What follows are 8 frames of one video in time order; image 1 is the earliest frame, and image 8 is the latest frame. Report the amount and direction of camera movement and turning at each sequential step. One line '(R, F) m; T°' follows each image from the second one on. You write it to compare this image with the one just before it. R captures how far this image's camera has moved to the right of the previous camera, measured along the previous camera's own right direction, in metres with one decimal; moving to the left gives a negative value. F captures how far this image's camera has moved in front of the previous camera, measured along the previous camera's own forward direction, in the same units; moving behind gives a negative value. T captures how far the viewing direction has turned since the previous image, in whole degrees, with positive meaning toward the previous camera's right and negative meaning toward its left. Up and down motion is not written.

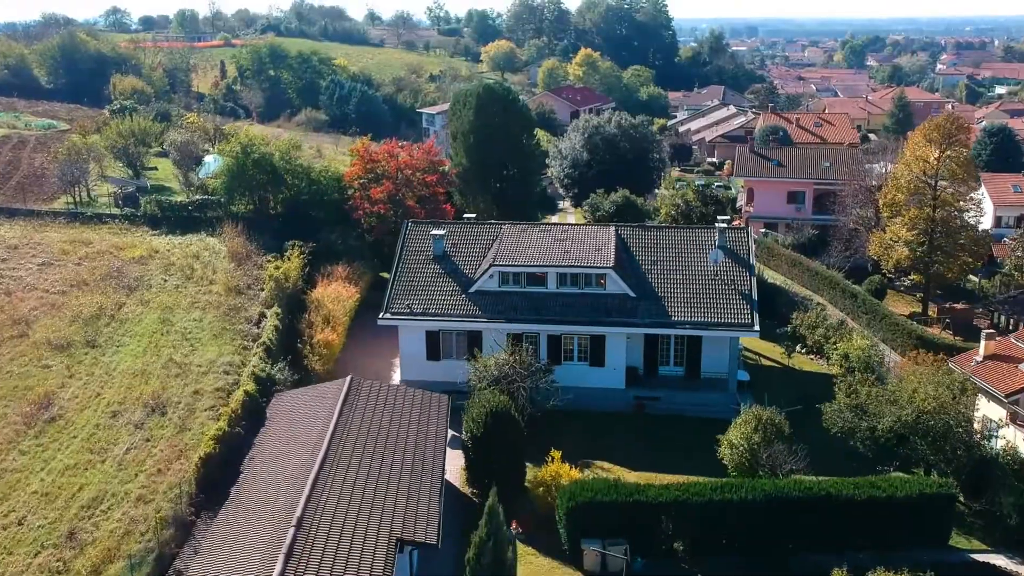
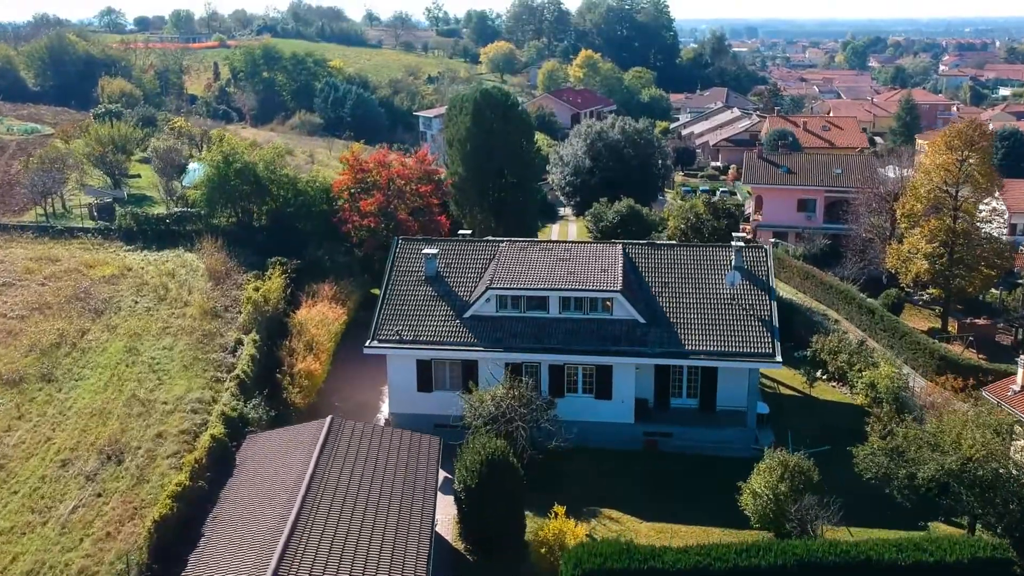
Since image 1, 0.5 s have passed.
(0.0, +2.2) m; 0°
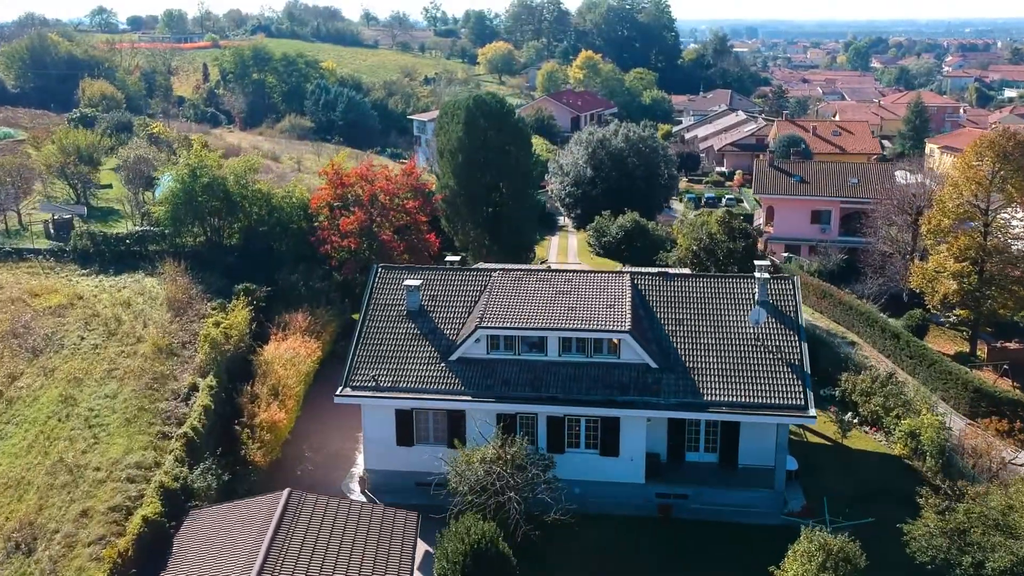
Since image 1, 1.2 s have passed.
(+0.1, +3.1) m; 0°
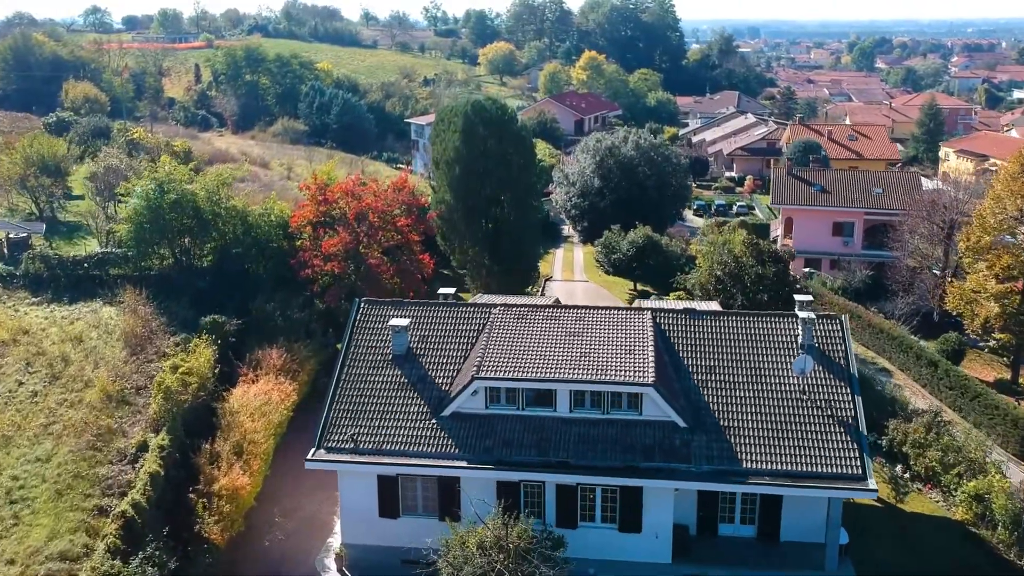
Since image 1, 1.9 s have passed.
(0.0, +3.2) m; 0°
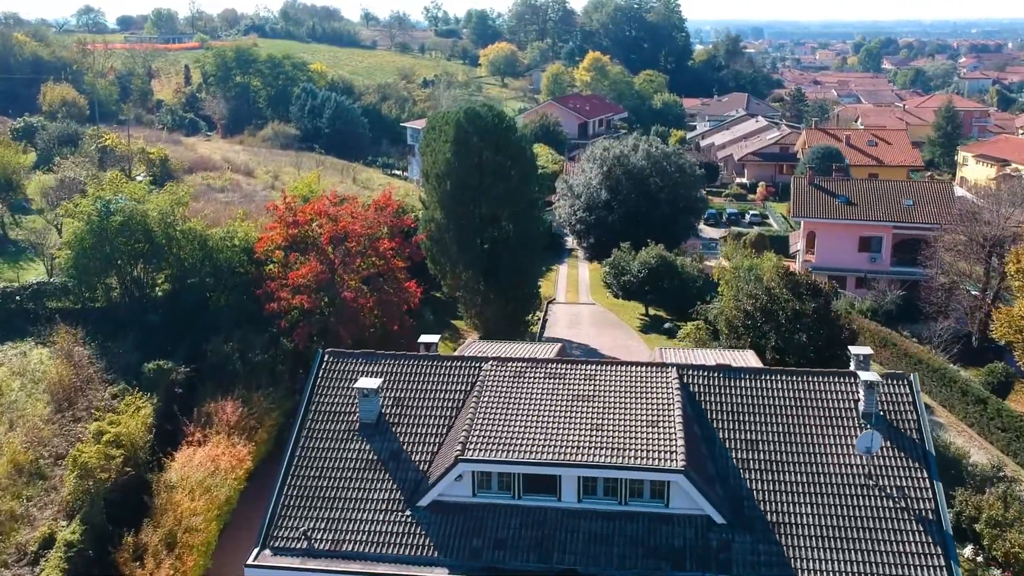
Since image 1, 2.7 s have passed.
(+0.1, +3.7) m; 0°
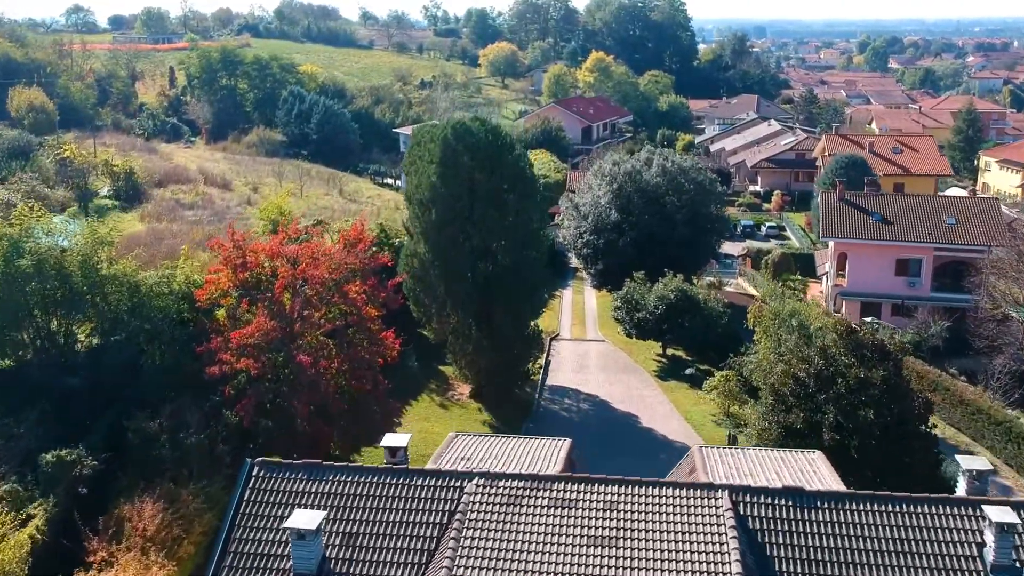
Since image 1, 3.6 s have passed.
(+0.1, +4.5) m; 0°
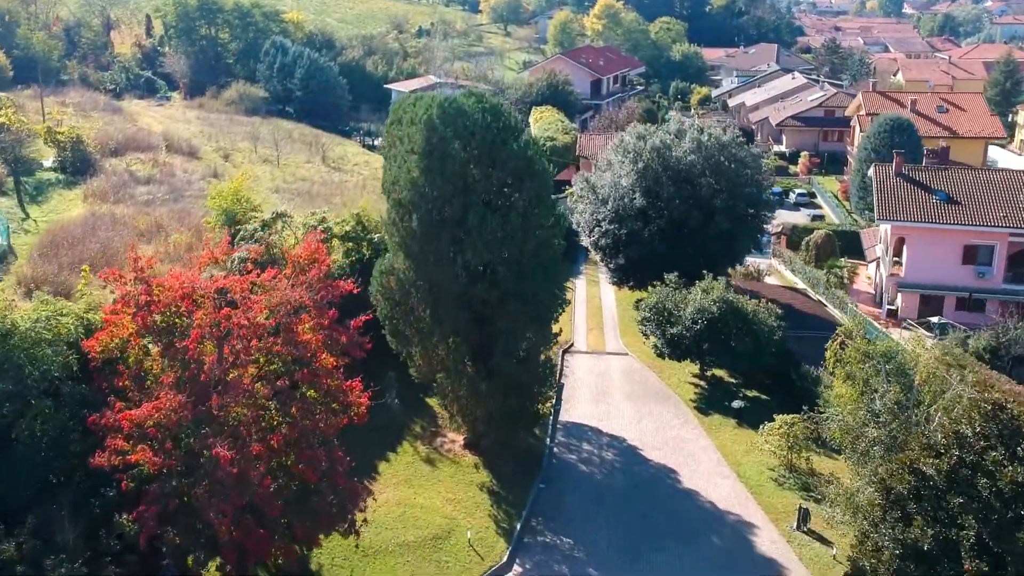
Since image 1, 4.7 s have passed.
(-0.1, +5.8) m; 0°
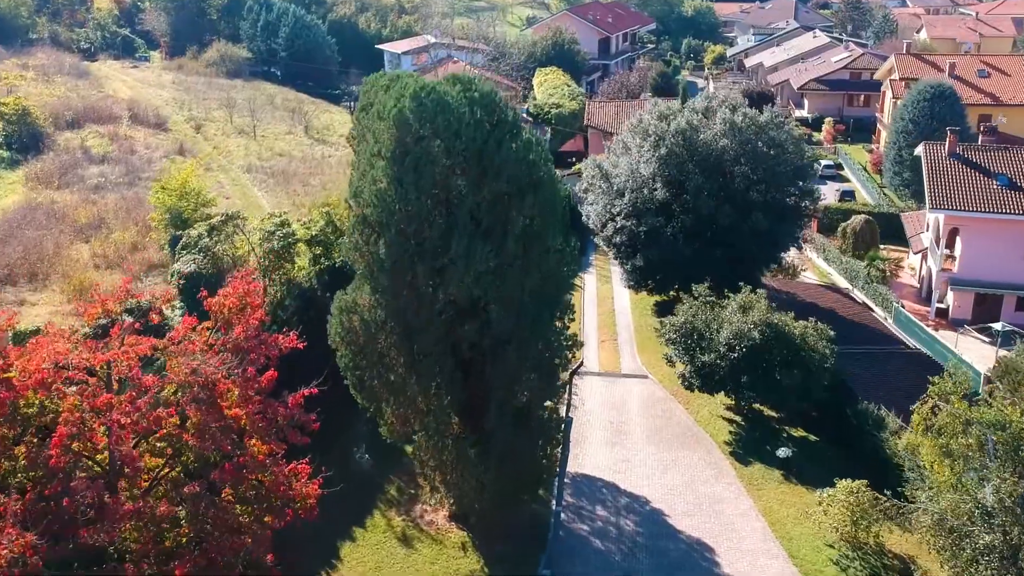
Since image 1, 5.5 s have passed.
(+0.1, +4.3) m; 0°
